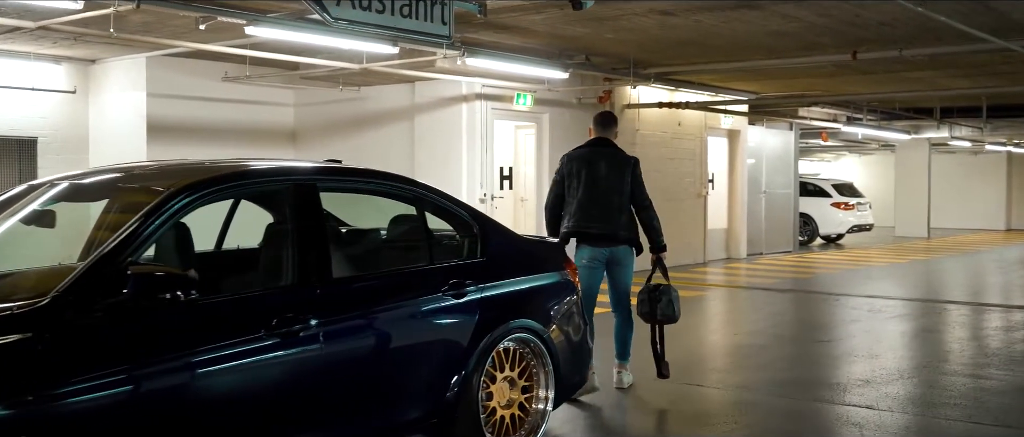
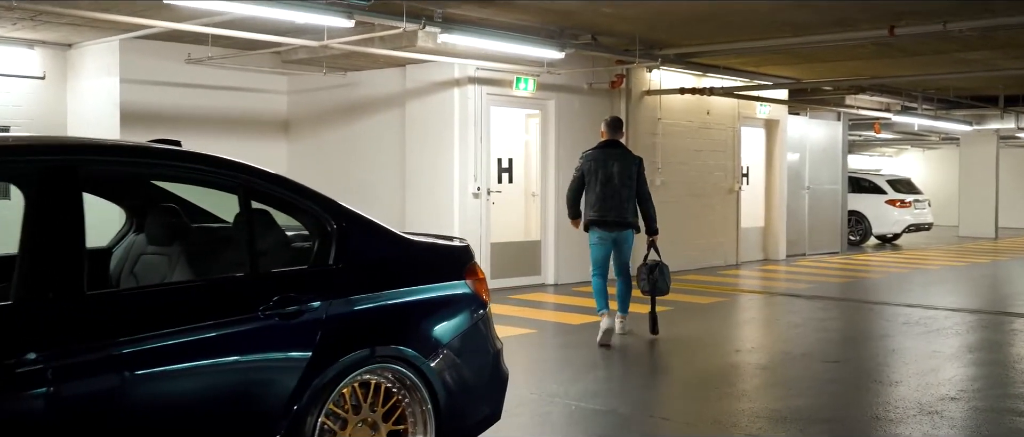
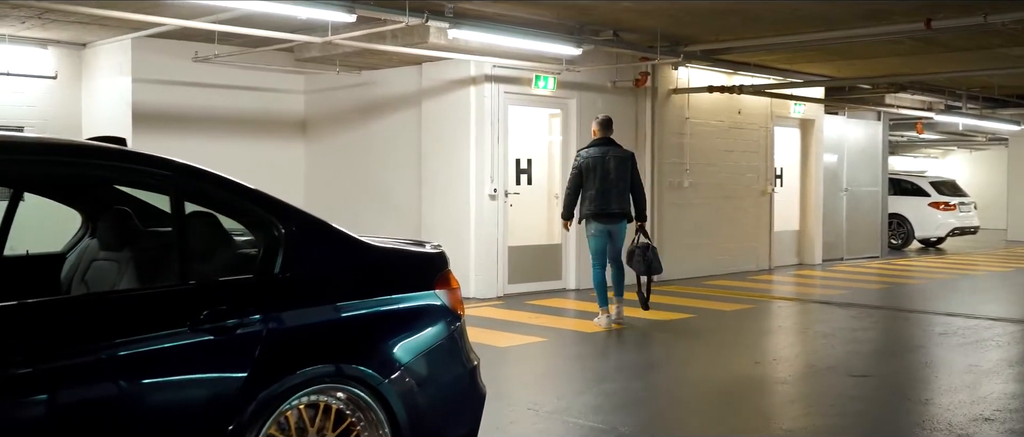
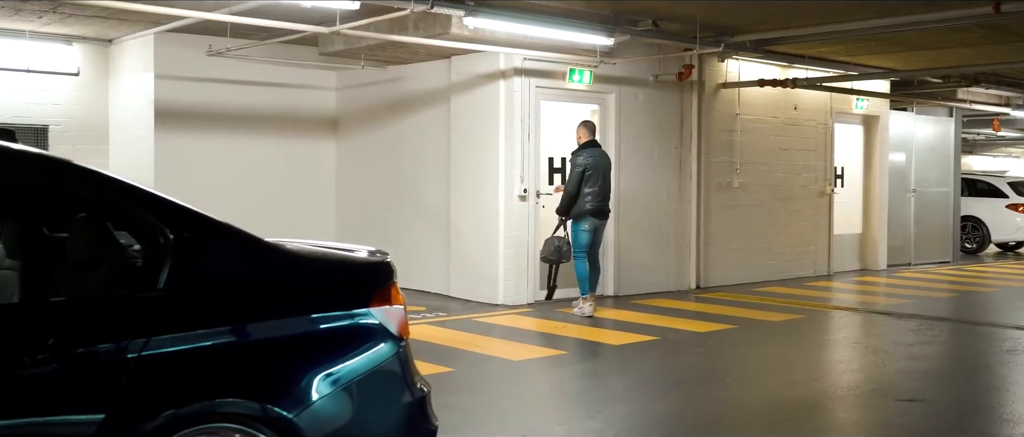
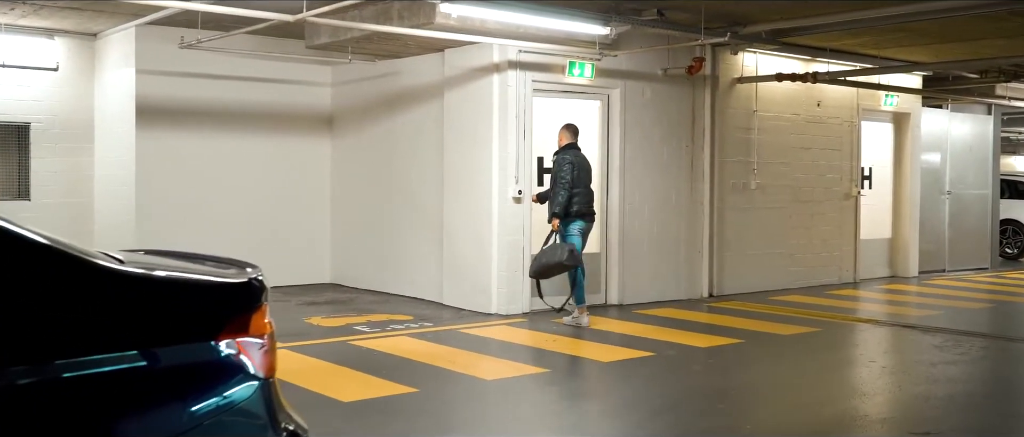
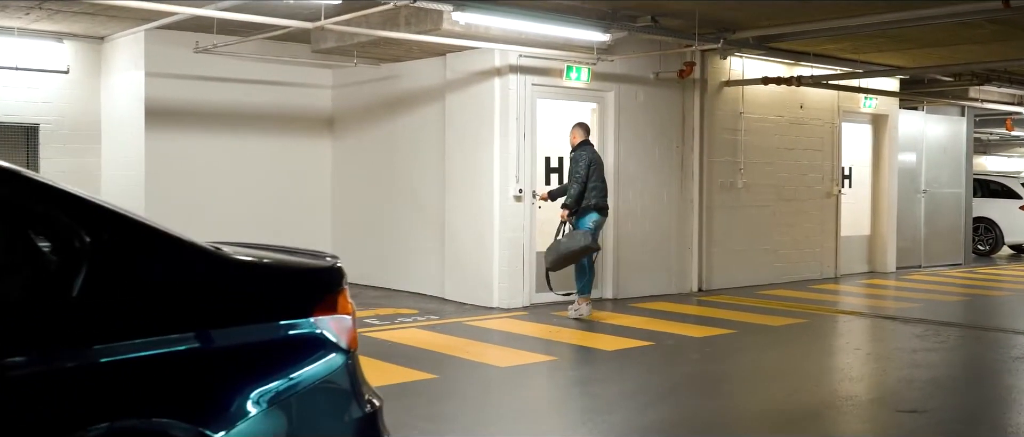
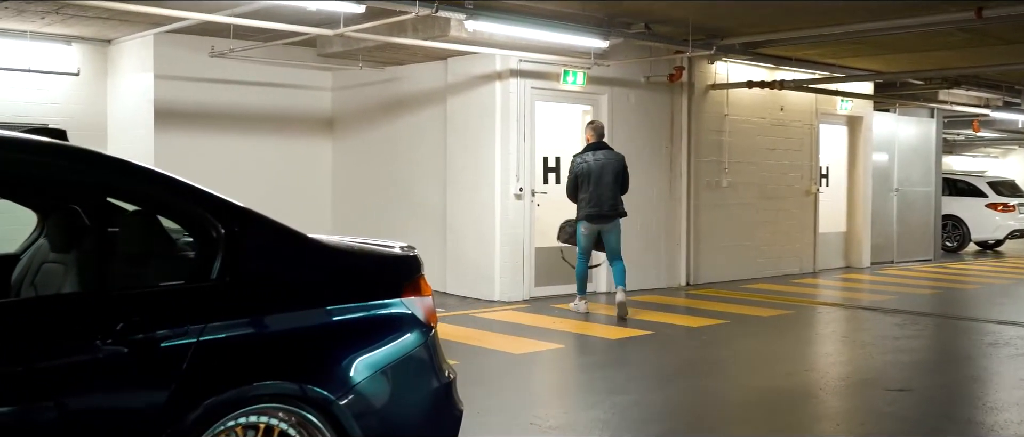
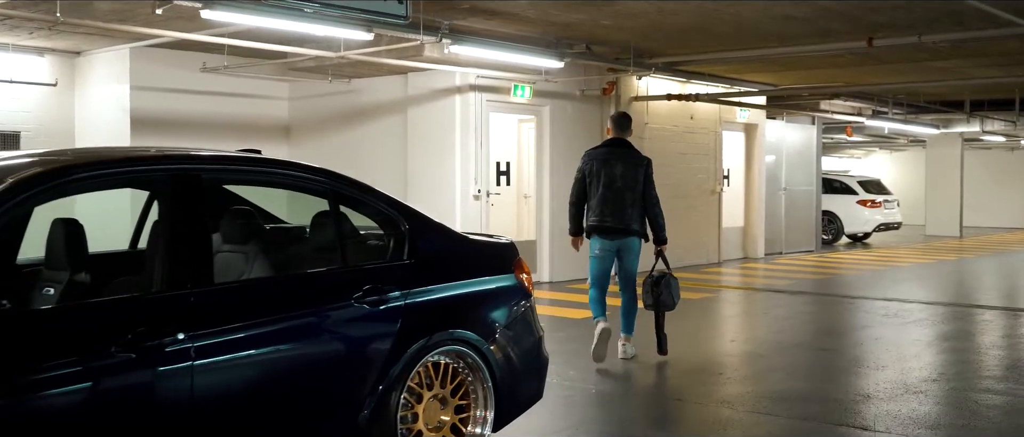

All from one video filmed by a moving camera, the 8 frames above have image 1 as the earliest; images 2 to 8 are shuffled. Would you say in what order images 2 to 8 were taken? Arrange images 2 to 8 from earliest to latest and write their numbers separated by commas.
8, 2, 3, 7, 4, 6, 5
